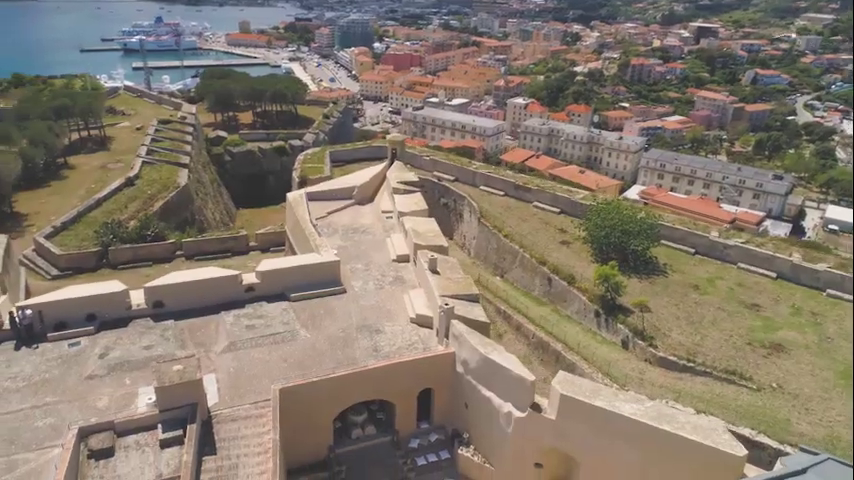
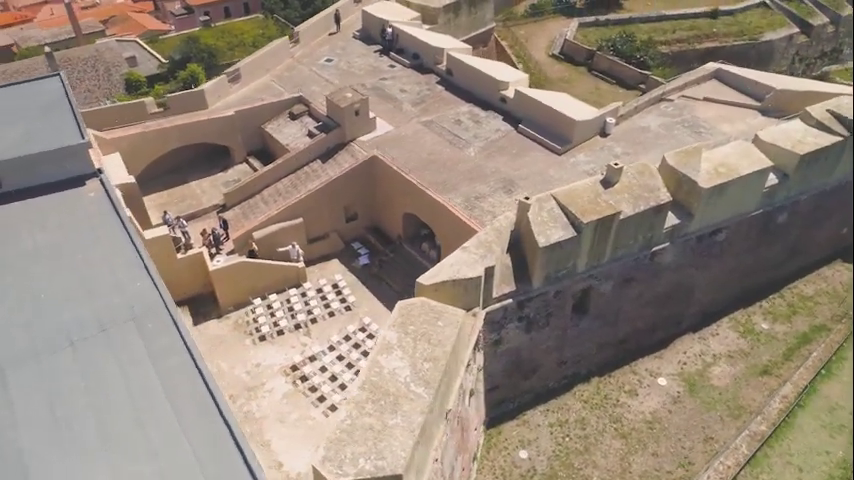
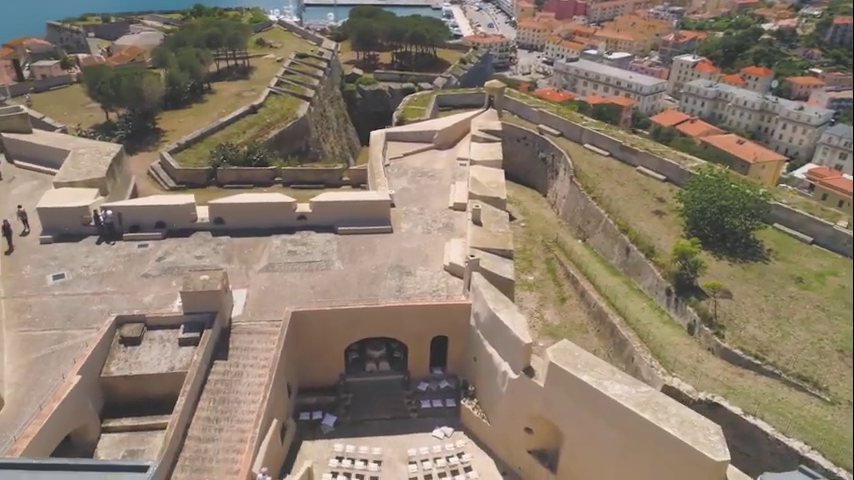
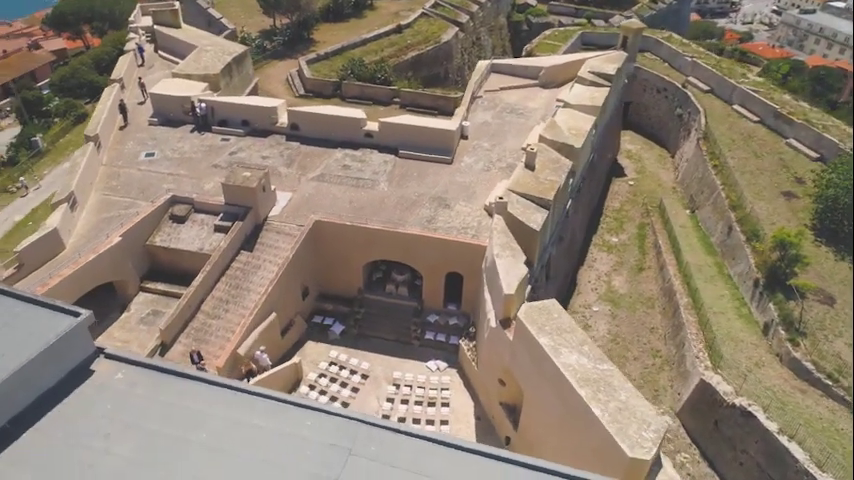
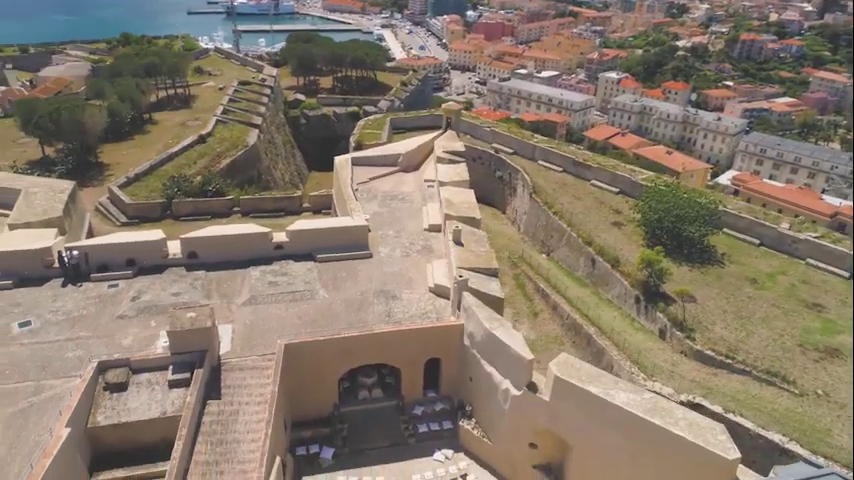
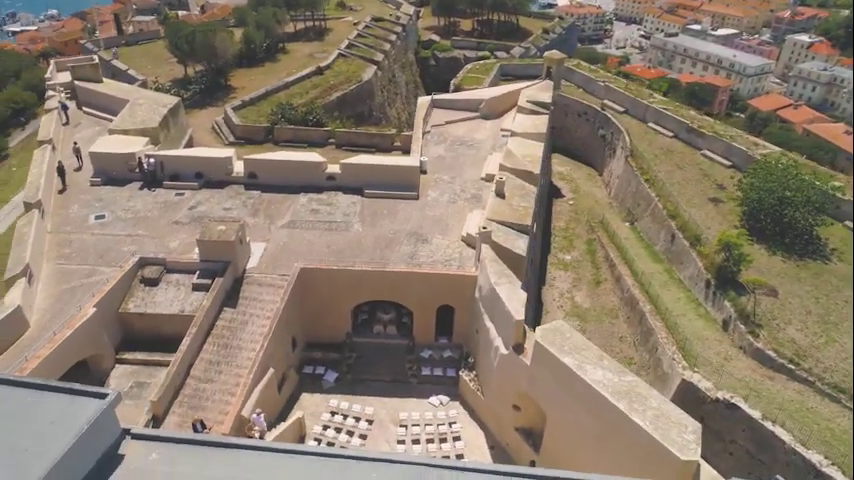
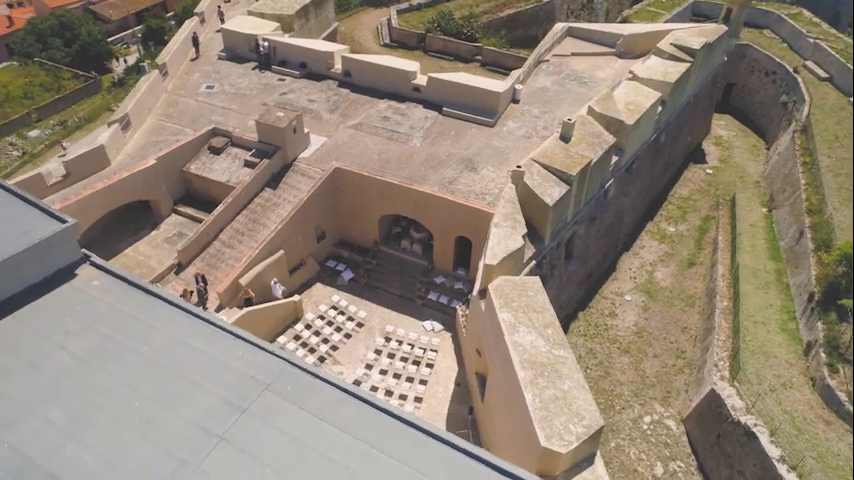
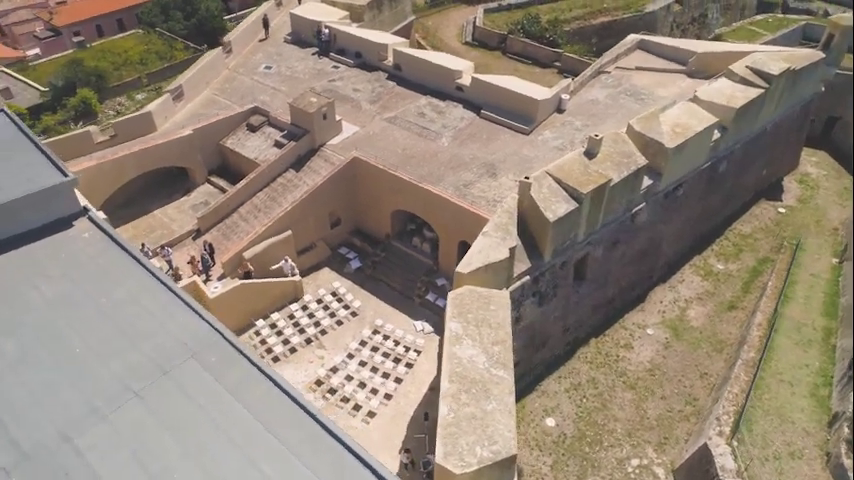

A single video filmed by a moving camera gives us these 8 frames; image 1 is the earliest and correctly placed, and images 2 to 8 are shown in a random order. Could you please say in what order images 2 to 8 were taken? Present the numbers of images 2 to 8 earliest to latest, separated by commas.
5, 3, 6, 4, 7, 8, 2
